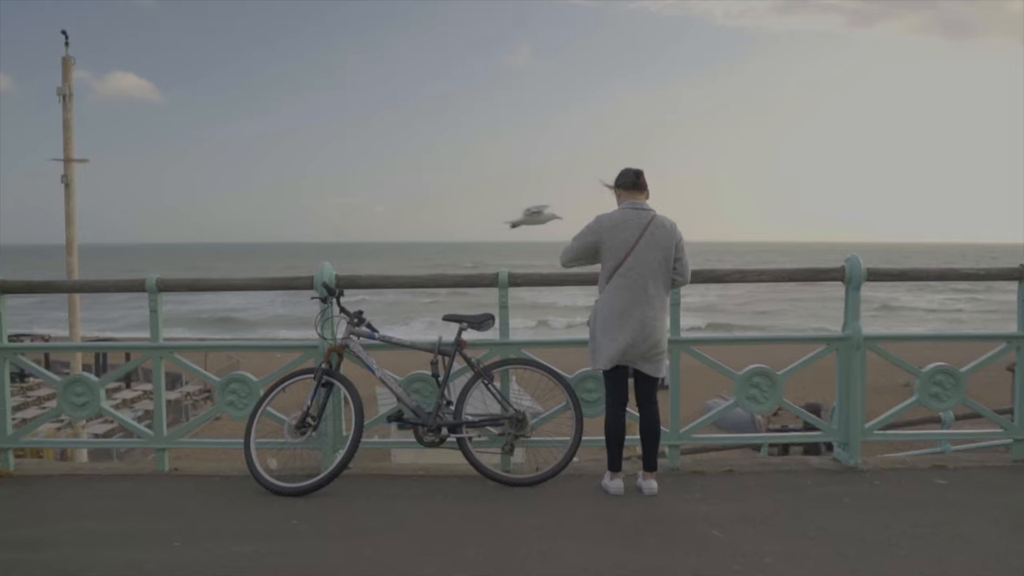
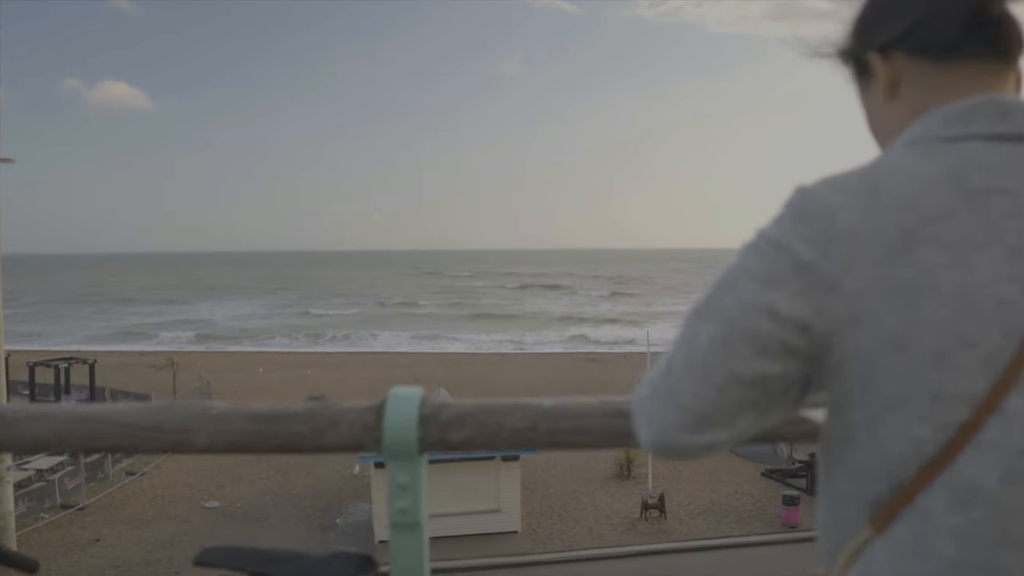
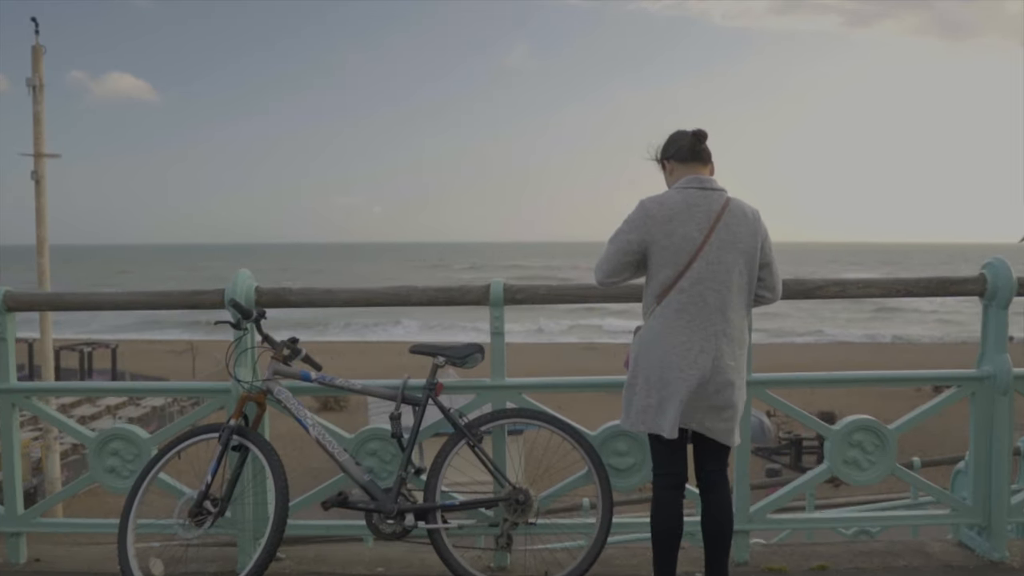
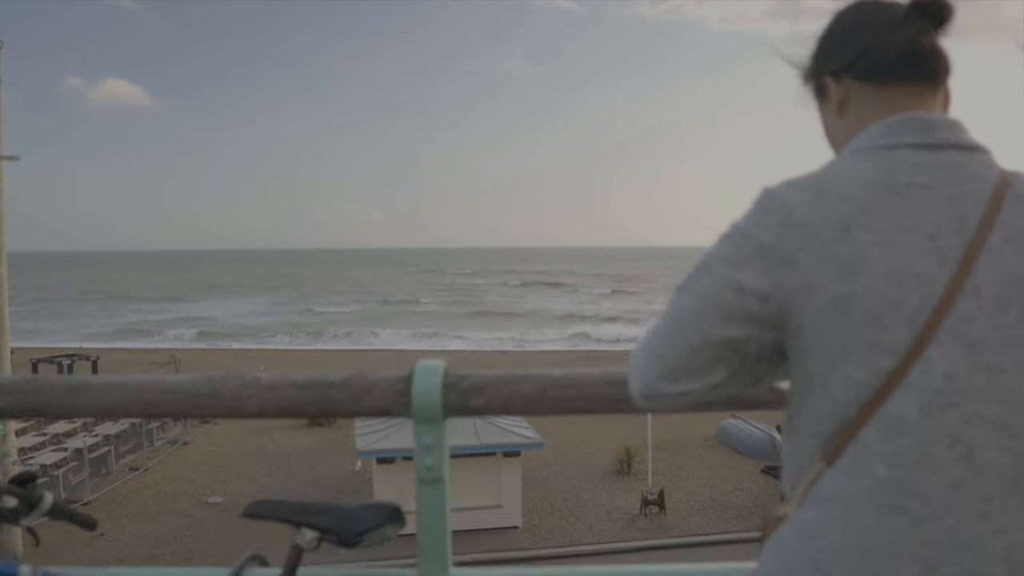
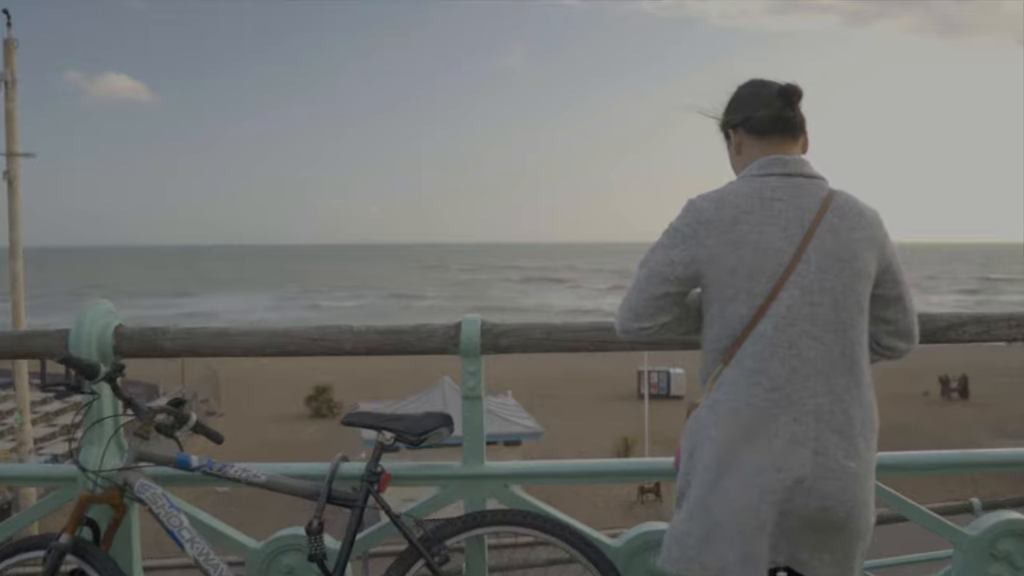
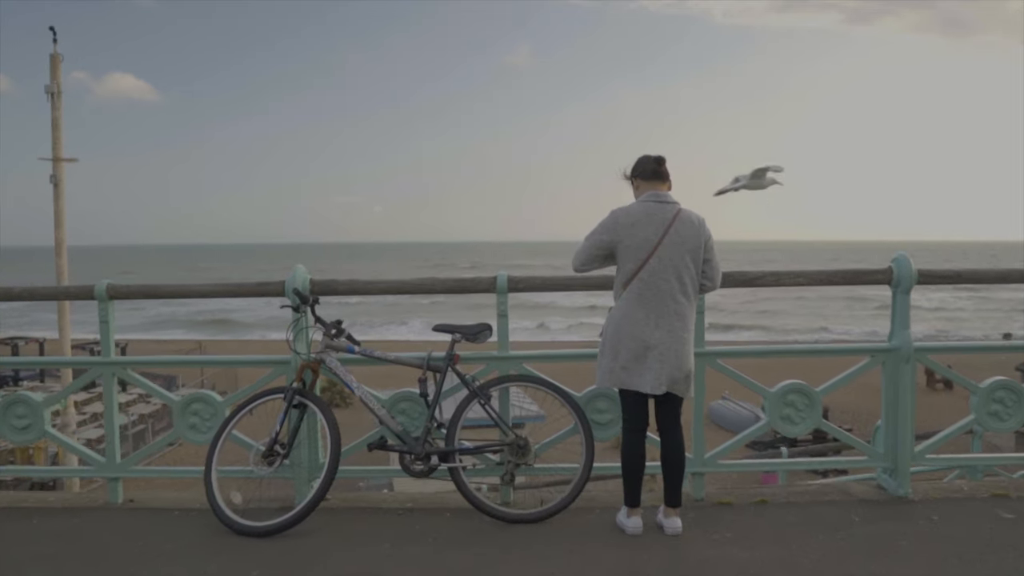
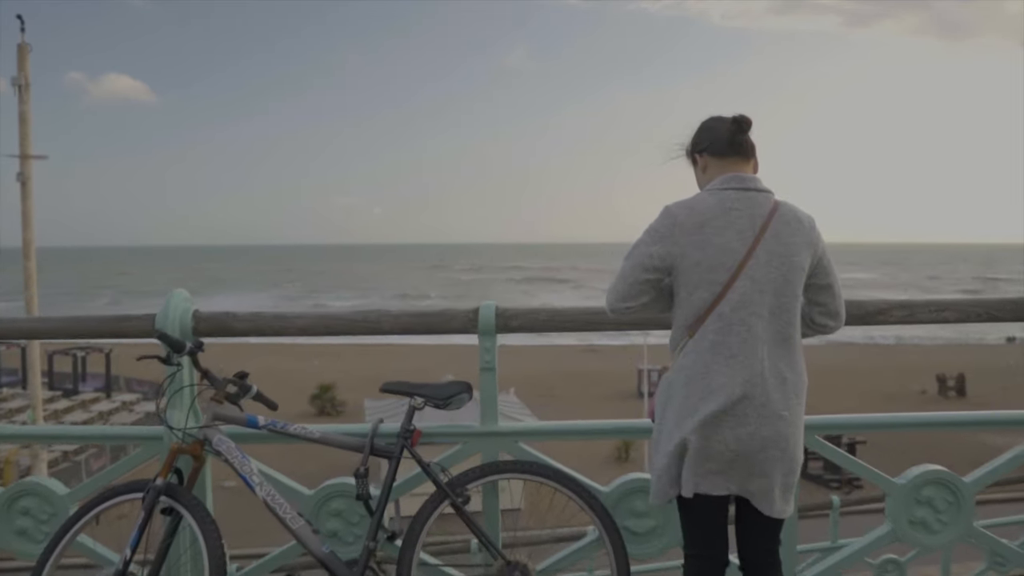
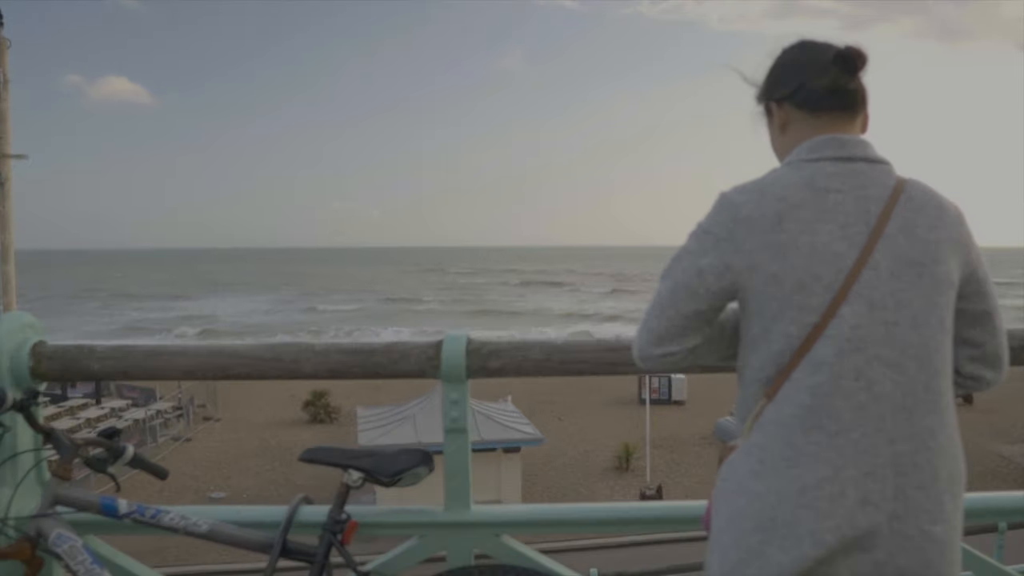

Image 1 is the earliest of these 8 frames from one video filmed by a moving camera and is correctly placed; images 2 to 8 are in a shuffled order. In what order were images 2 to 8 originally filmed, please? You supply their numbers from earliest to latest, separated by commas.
6, 3, 7, 5, 8, 4, 2
